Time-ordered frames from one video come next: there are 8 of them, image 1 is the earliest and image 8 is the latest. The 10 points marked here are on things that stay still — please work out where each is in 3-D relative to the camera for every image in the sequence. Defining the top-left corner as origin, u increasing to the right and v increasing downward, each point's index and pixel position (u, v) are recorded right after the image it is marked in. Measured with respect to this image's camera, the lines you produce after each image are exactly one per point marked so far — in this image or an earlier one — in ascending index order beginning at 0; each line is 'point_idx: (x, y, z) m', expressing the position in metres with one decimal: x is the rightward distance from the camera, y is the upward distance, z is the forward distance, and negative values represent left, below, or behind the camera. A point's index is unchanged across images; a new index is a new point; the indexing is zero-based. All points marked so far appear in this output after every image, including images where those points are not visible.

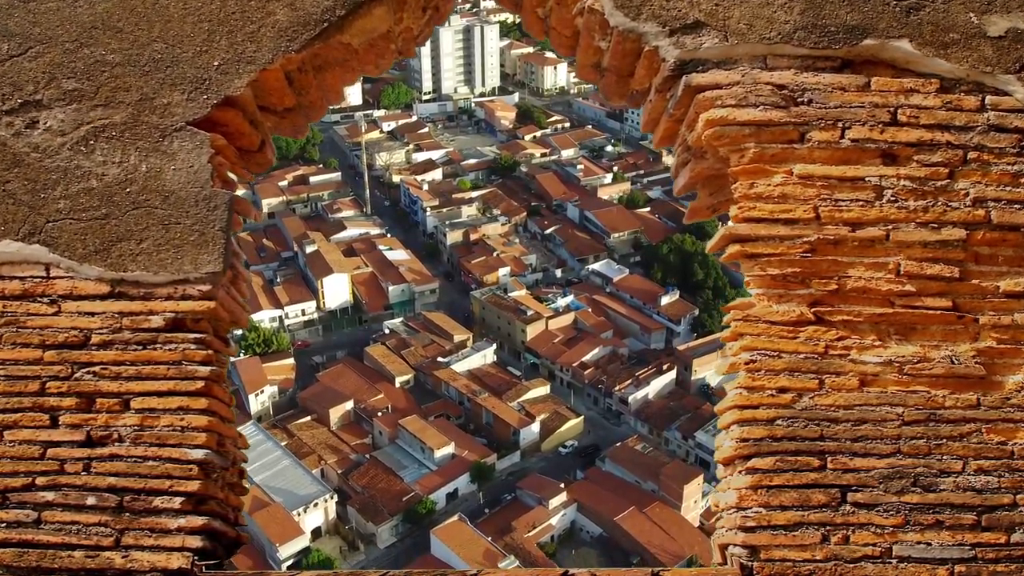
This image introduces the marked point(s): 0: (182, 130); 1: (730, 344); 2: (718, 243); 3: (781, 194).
0: (-1.7, +0.8, +4.2) m
1: (+1.1, -0.3, +4.2) m
2: (+1.1, +0.2, +4.3) m
3: (+1.3, +0.5, +4.2) m
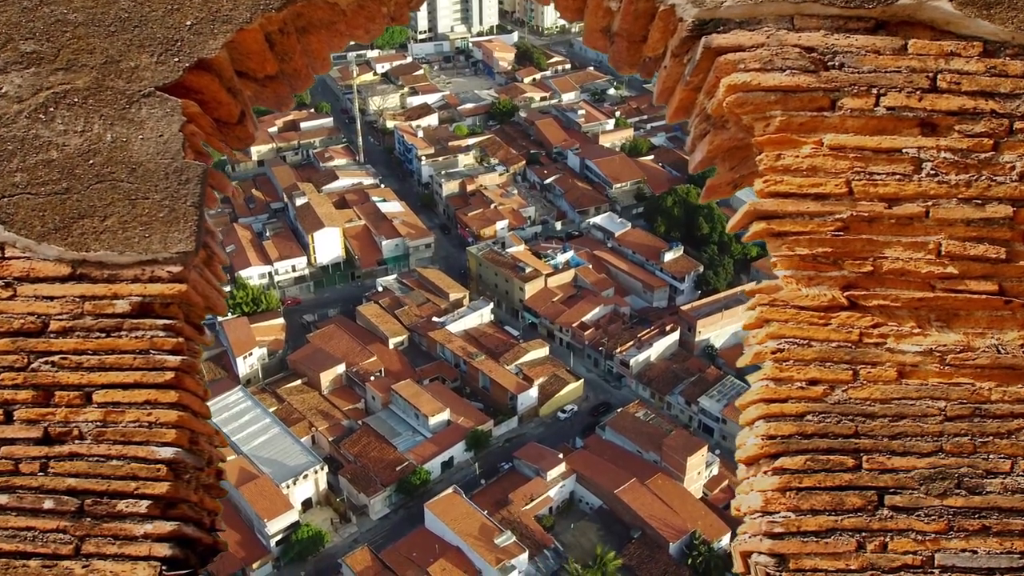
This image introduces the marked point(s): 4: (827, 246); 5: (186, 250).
0: (-1.7, +0.9, +3.8) m
1: (+1.1, -0.2, +3.9) m
2: (+1.1, +0.3, +4.0) m
3: (+1.4, +0.6, +3.9) m
4: (+1.4, +0.2, +3.8) m
5: (-1.4, +0.2, +3.6) m
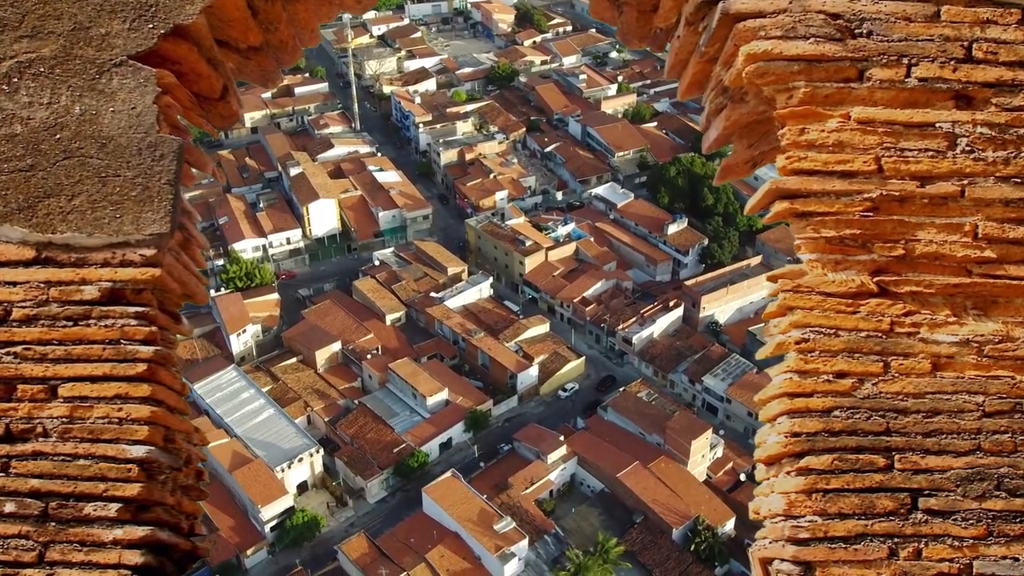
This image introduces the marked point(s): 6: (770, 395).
0: (-1.6, +0.9, +3.5) m
1: (+1.2, -0.1, +3.6) m
2: (+1.1, +0.4, +3.7) m
3: (+1.4, +0.6, +3.6) m
4: (+1.5, +0.3, +3.6) m
5: (-1.4, +0.2, +3.3) m
6: (+1.1, -0.4, +3.5) m
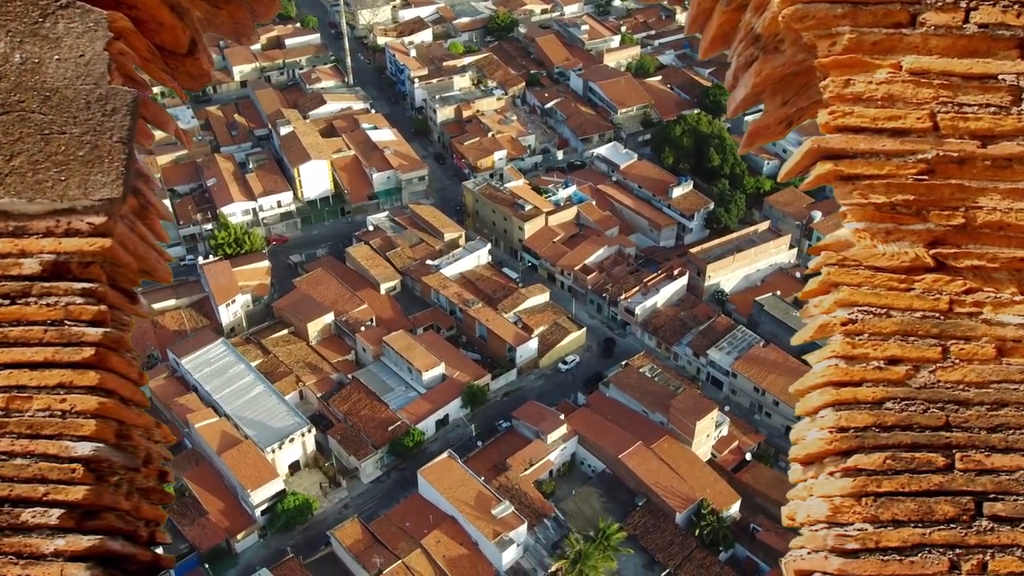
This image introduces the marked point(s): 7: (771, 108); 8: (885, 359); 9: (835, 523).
0: (-1.6, +1.0, +3.0) m
1: (+1.2, 0.0, +3.2) m
2: (+1.2, +0.5, +3.3) m
3: (+1.4, +0.7, +3.1) m
4: (+1.5, +0.3, +3.1) m
5: (-1.4, +0.3, +2.9) m
6: (+1.1, -0.3, +3.1) m
7: (+1.2, +0.8, +3.7) m
8: (+1.3, -0.3, +3.0) m
9: (+1.1, -0.8, +2.9) m
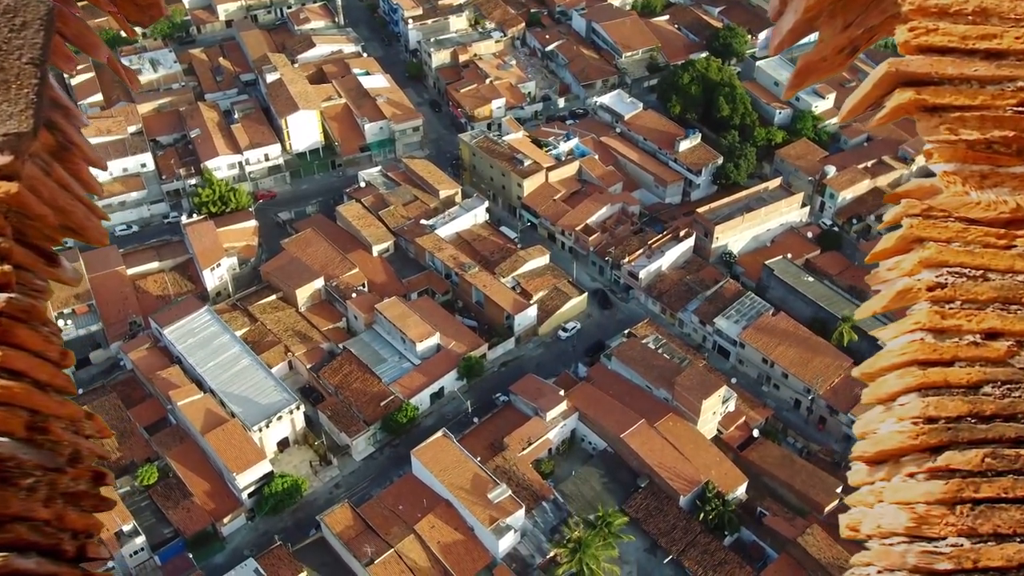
0: (-1.6, +1.0, +2.5) m
1: (+1.2, 0.0, +2.7) m
2: (+1.2, +0.5, +2.8) m
3: (+1.4, +0.8, +2.6) m
4: (+1.5, +0.4, +2.6) m
5: (-1.4, +0.3, +2.4) m
6: (+1.1, -0.3, +2.6) m
7: (+1.1, +0.9, +3.2) m
8: (+1.4, -0.2, +2.6) m
9: (+1.1, -0.8, +2.5) m
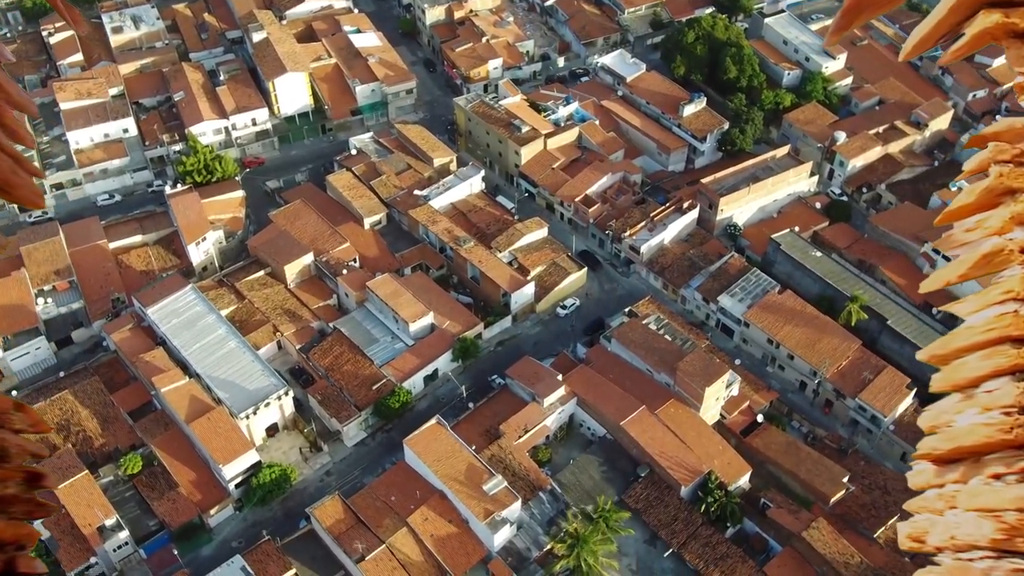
0: (-1.6, +0.9, +2.1) m
1: (+1.2, -0.1, +2.4) m
2: (+1.1, +0.4, +2.5) m
3: (+1.4, +0.6, +2.3) m
4: (+1.5, +0.3, +2.3) m
5: (-1.4, +0.2, +2.1) m
6: (+1.1, -0.4, +2.4) m
7: (+1.1, +0.8, +2.8) m
8: (+1.3, -0.3, +2.3) m
9: (+1.1, -0.9, +2.2) m
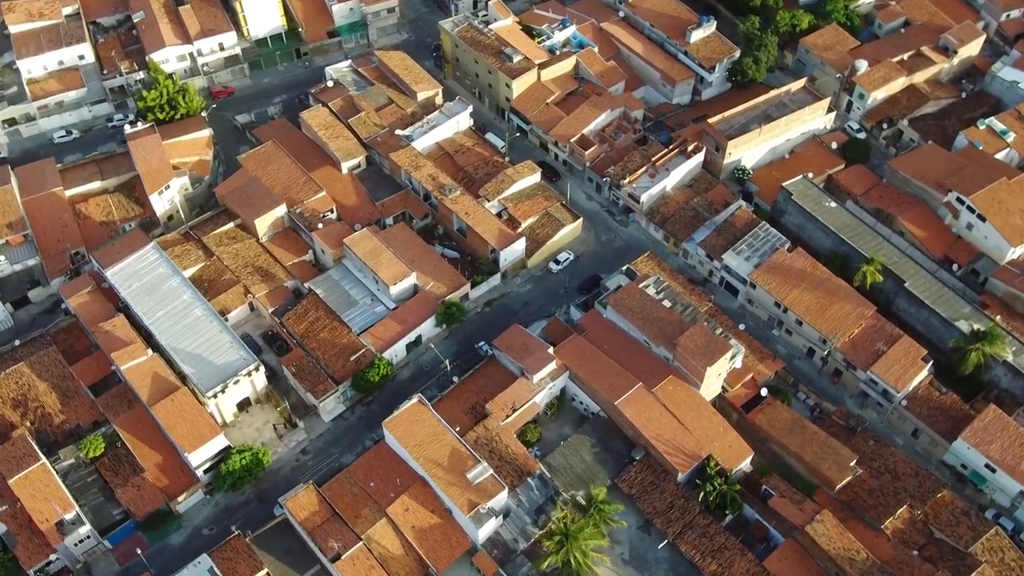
0: (-1.7, +0.6, +1.5) m
1: (+1.1, -0.4, +1.9) m
2: (+1.0, +0.1, +1.9) m
3: (+1.3, +0.3, +1.7) m
4: (+1.4, 0.0, +1.8) m
5: (-1.5, -0.2, +1.5) m
6: (+1.0, -0.7, +1.9) m
7: (+1.0, +0.6, +2.2) m
8: (+1.2, -0.7, +1.8) m
9: (+1.0, -1.2, +1.8) m
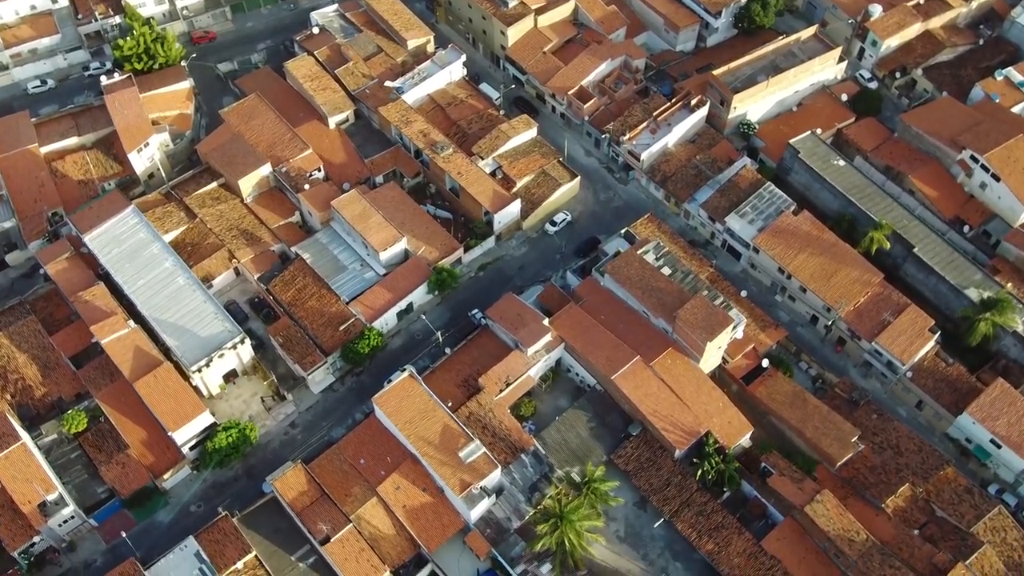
0: (-1.8, +0.4, +1.2) m
1: (+1.0, -0.5, +1.7) m
2: (+1.0, 0.0, +1.6) m
3: (+1.3, +0.2, +1.4) m
4: (+1.3, -0.2, +1.5) m
5: (-1.5, -0.3, +1.3) m
6: (+1.0, -0.9, +1.7) m
7: (+1.0, +0.5, +1.9) m
8: (+1.2, -0.8, +1.6) m
9: (+1.0, -1.4, +1.7) m
